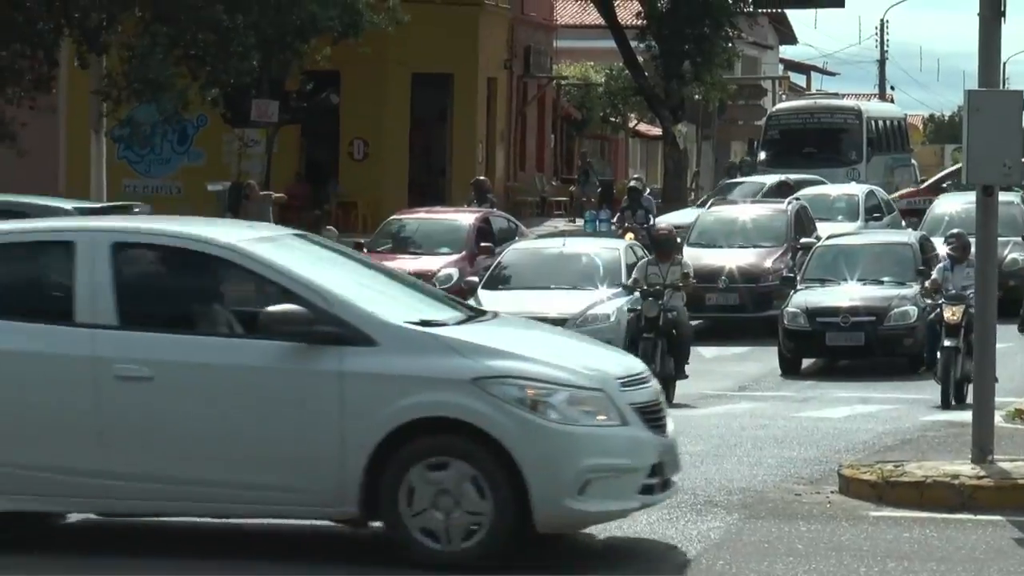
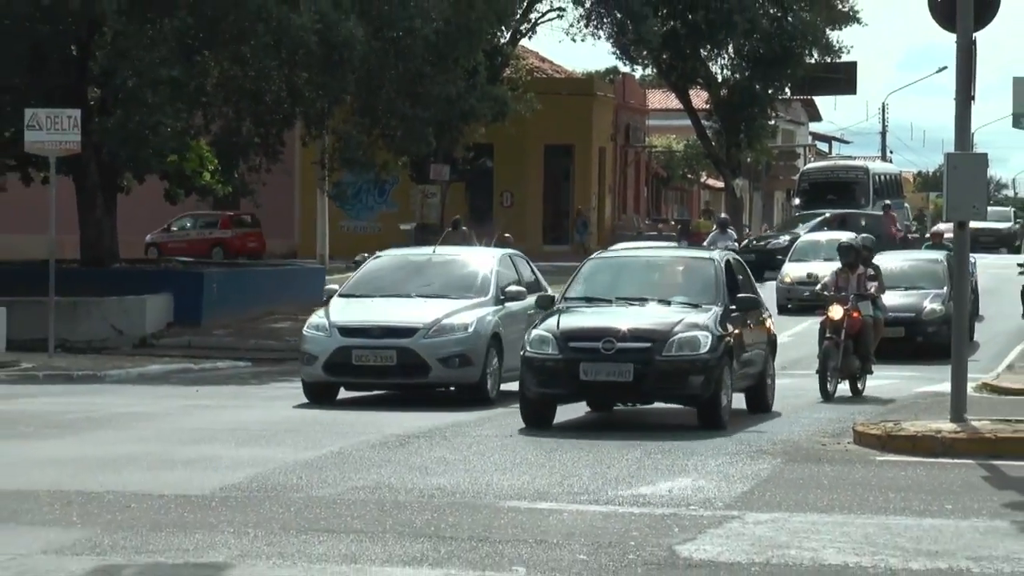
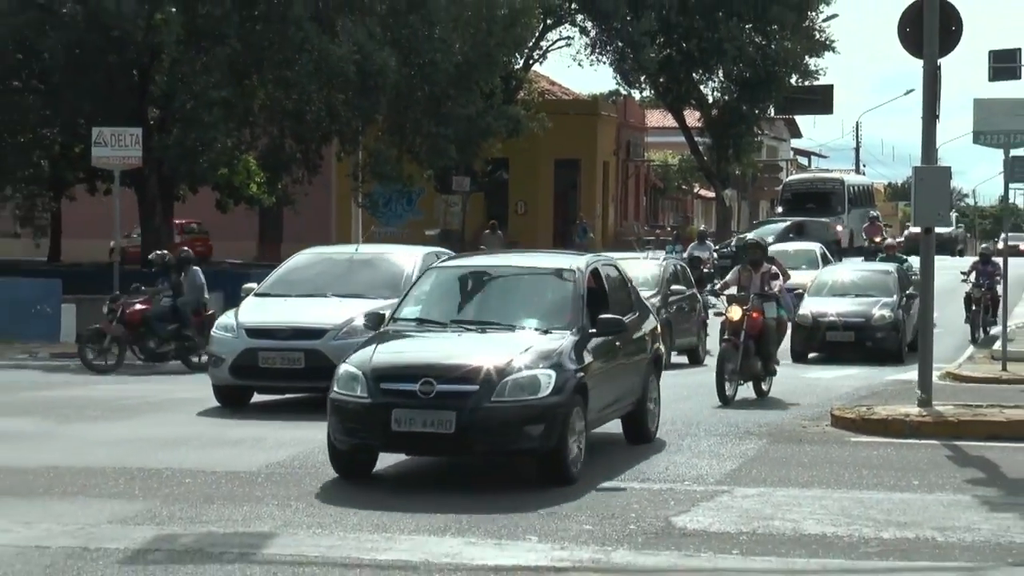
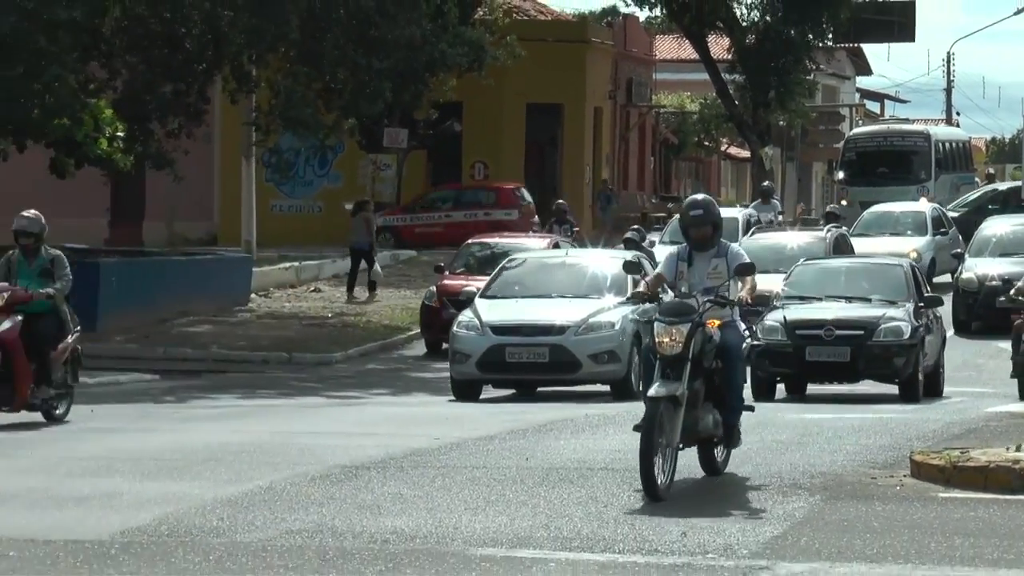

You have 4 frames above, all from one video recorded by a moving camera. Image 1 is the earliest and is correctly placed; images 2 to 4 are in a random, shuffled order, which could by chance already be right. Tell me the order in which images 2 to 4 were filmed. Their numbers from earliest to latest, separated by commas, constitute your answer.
4, 2, 3
